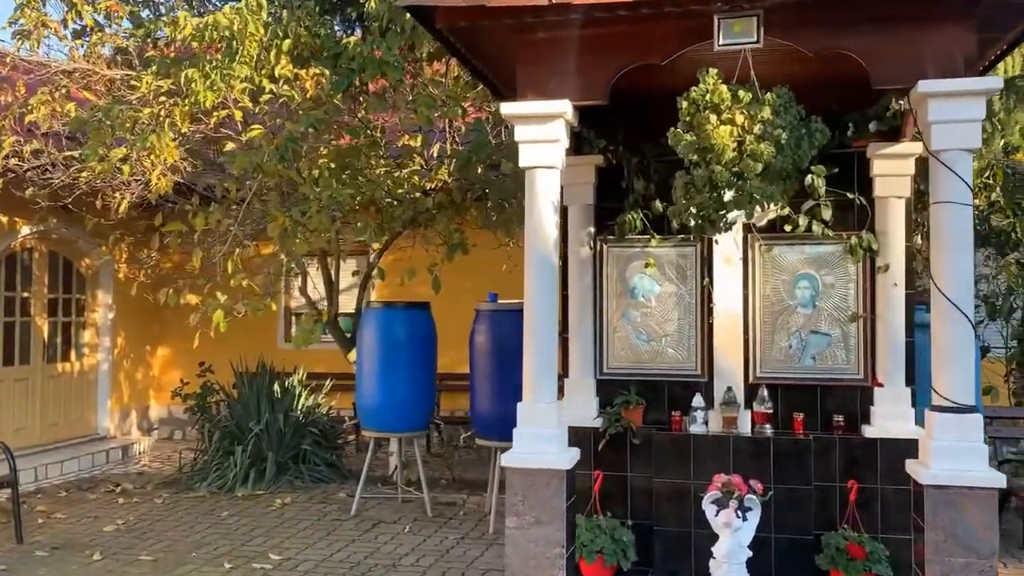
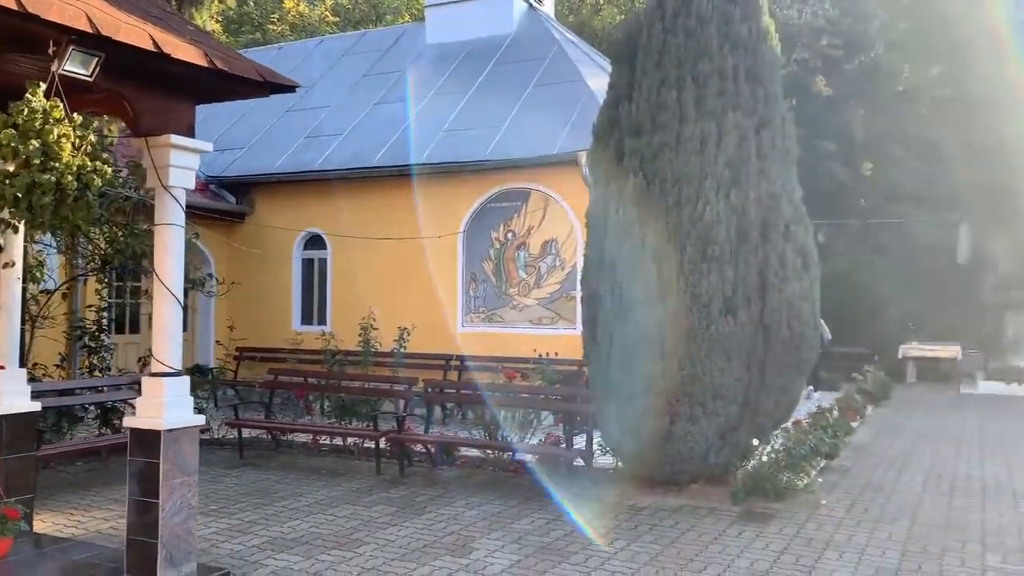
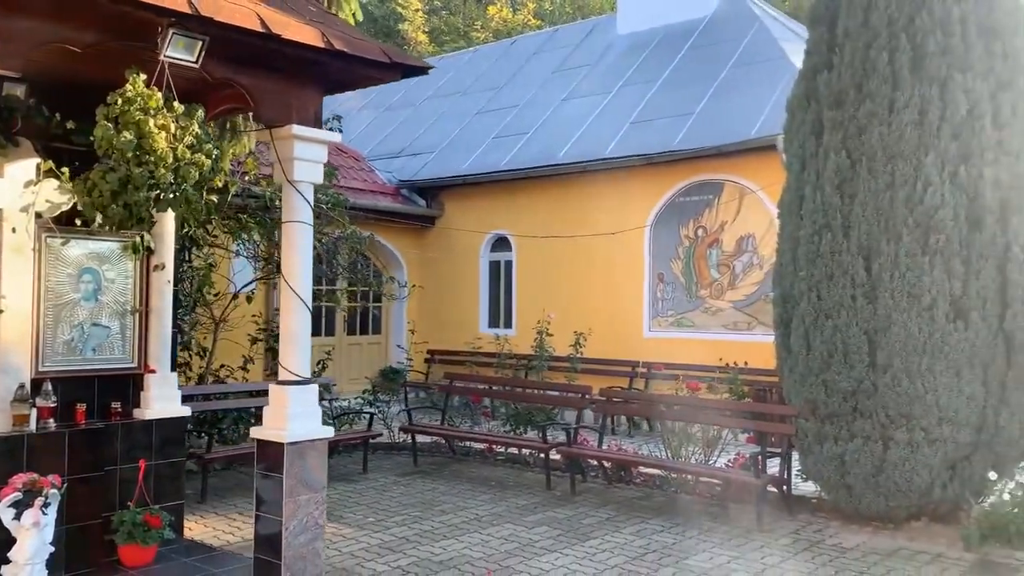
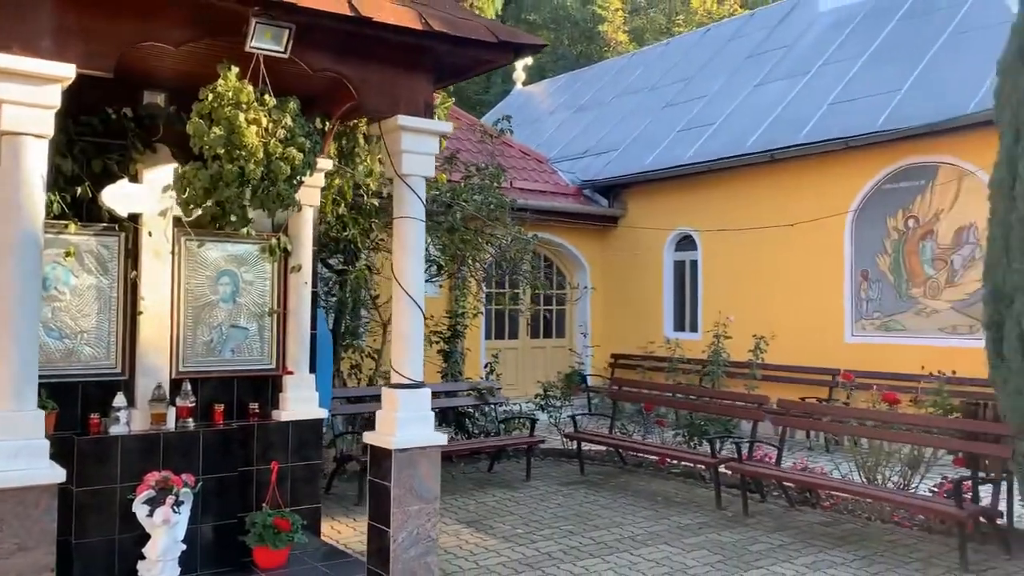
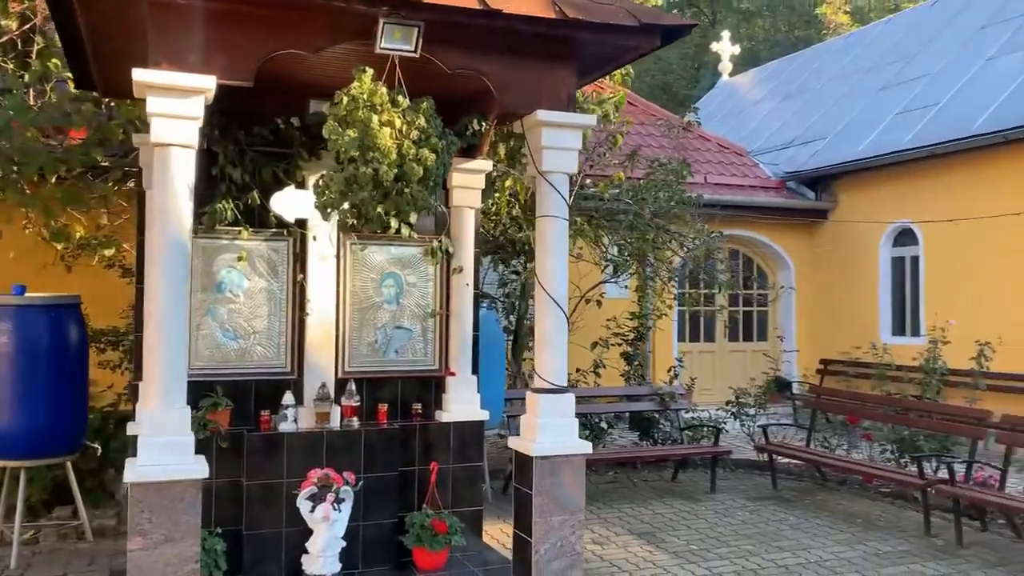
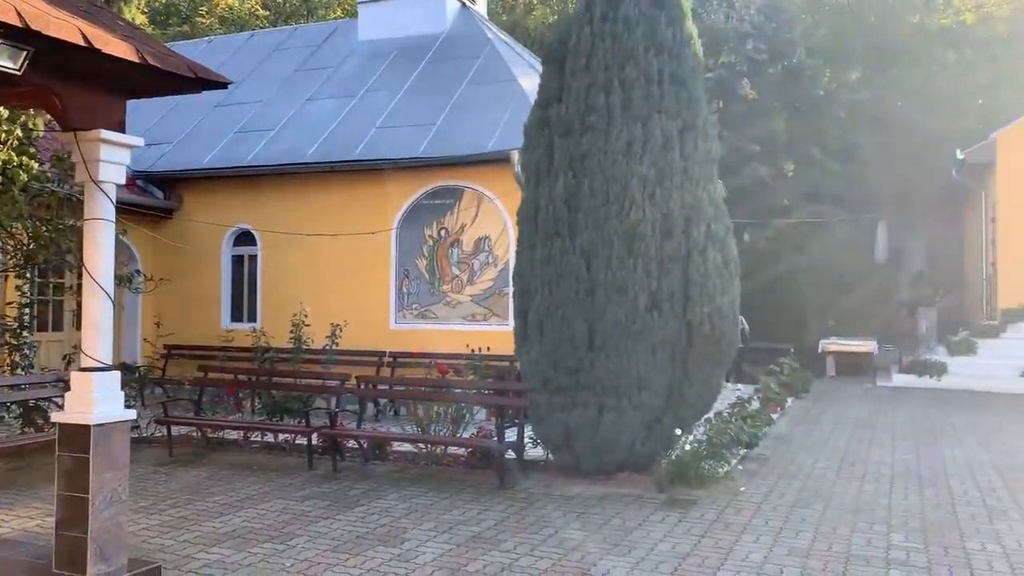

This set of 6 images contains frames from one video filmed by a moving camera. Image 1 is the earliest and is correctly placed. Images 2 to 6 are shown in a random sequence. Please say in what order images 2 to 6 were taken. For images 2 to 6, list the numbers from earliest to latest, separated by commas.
5, 4, 3, 2, 6
